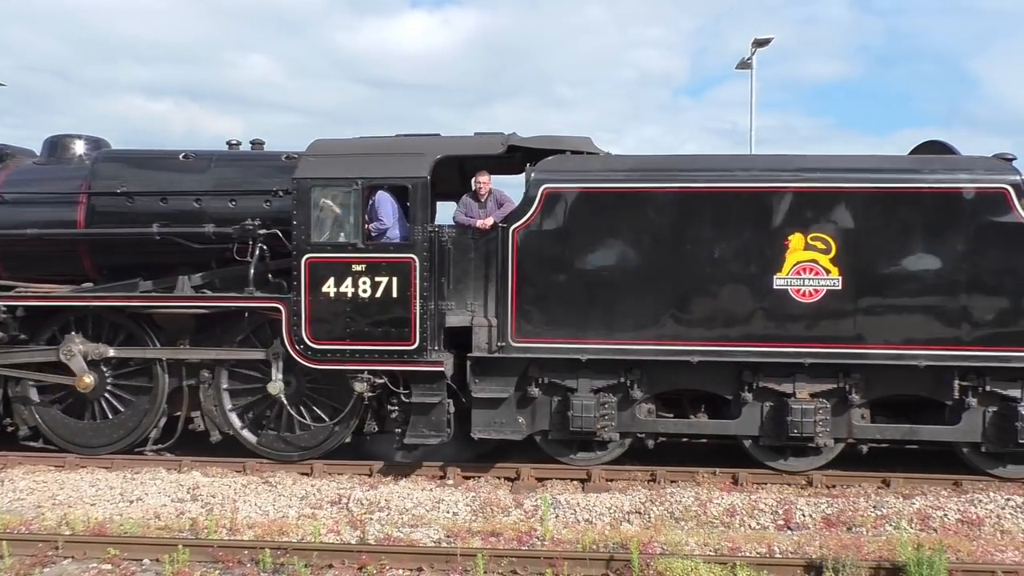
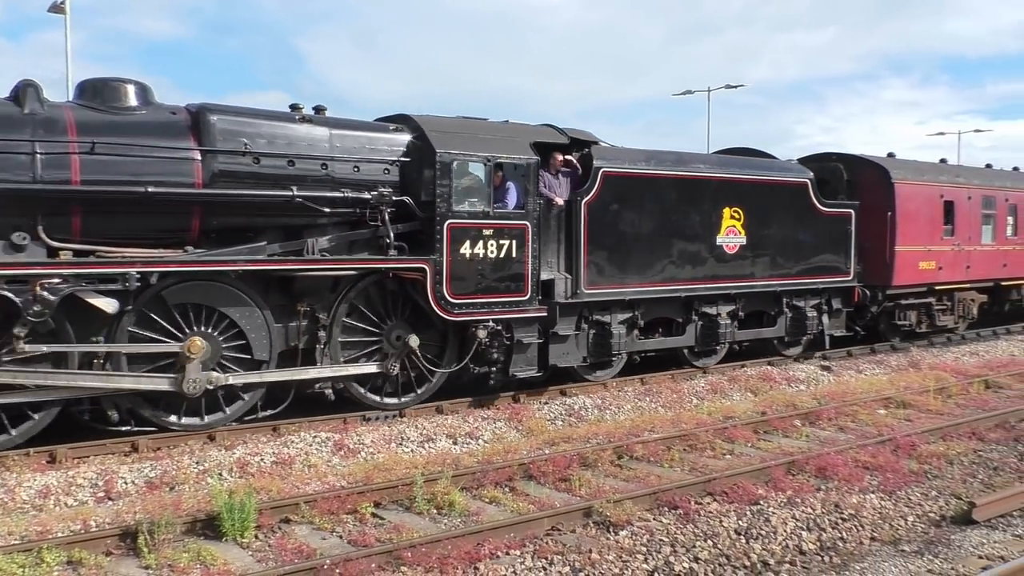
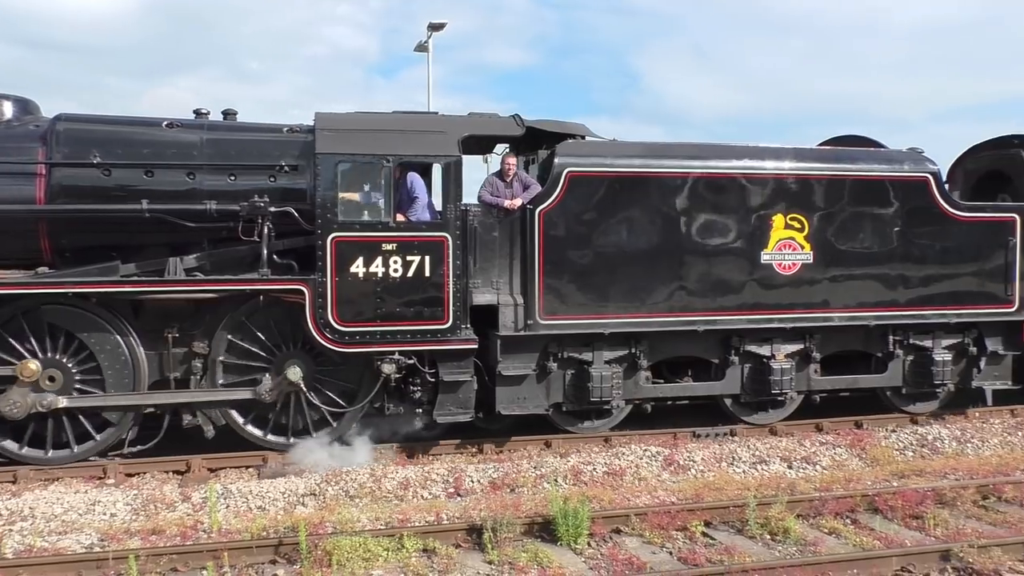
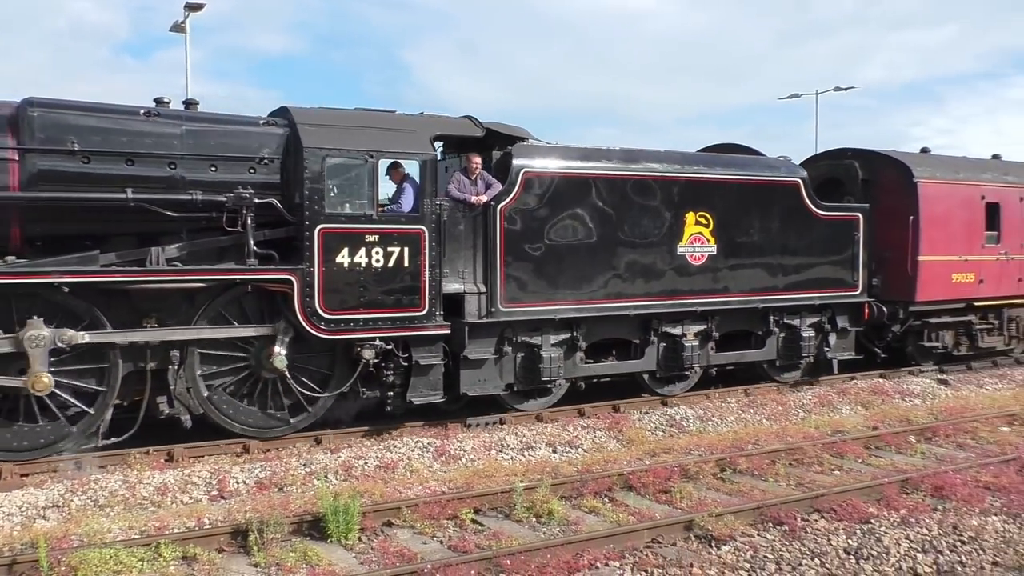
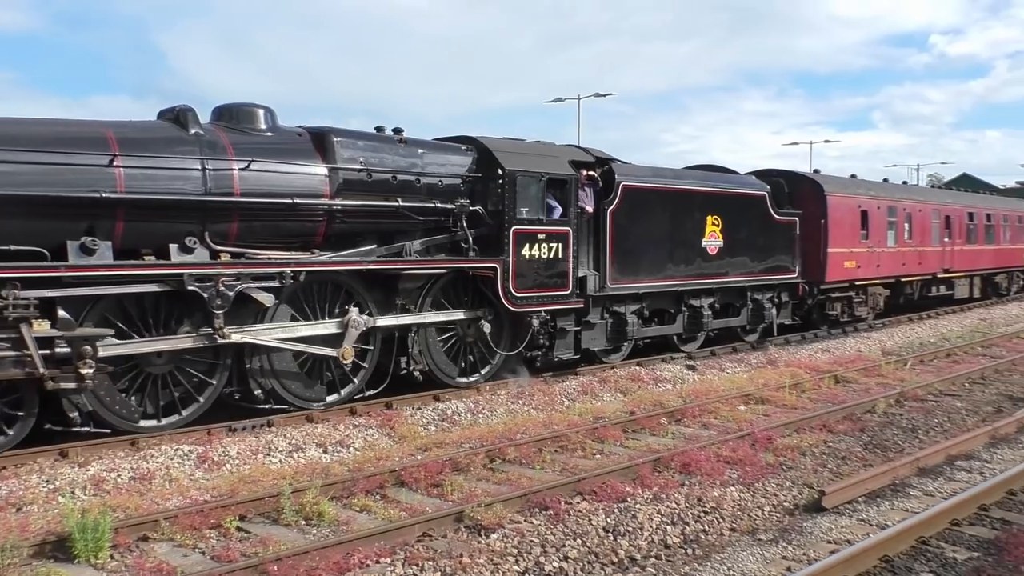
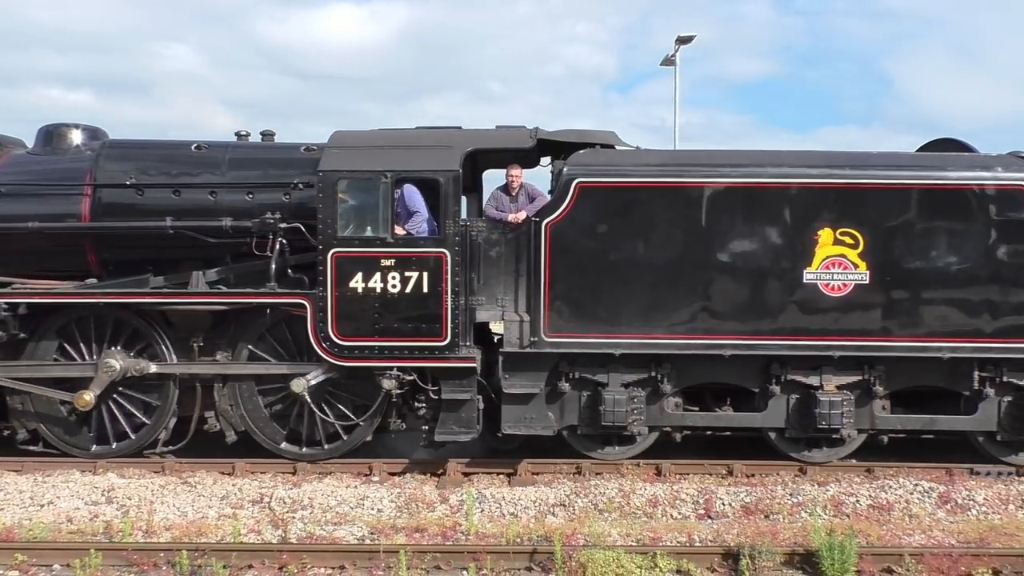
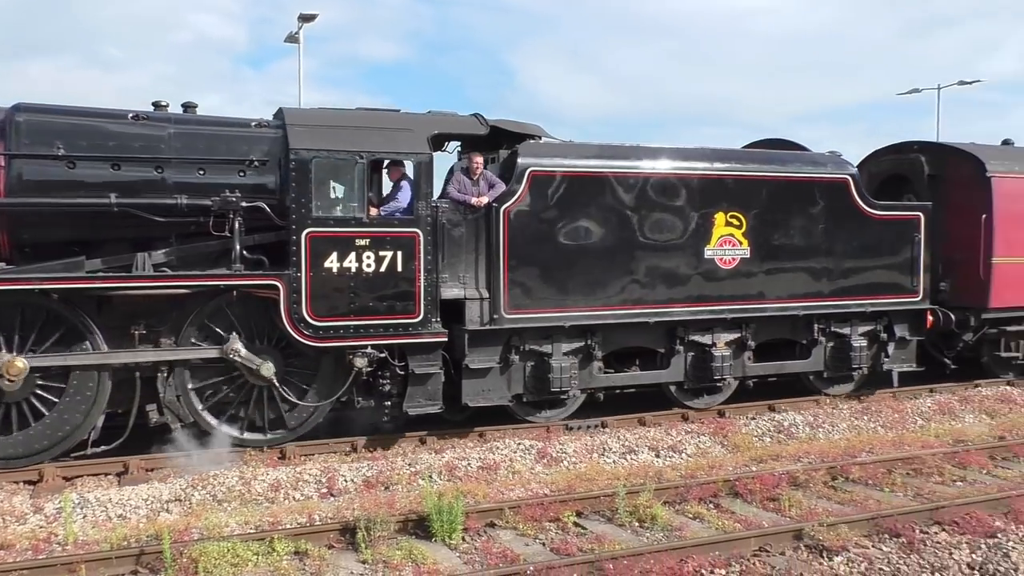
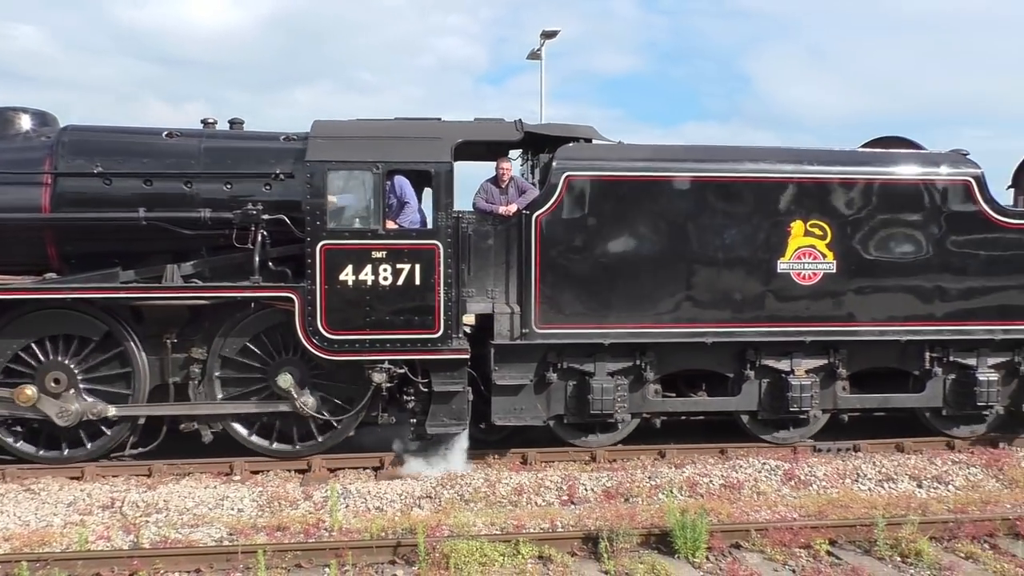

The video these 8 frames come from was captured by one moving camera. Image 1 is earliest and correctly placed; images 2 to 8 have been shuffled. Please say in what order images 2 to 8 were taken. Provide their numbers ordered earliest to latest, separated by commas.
6, 8, 3, 7, 4, 2, 5
